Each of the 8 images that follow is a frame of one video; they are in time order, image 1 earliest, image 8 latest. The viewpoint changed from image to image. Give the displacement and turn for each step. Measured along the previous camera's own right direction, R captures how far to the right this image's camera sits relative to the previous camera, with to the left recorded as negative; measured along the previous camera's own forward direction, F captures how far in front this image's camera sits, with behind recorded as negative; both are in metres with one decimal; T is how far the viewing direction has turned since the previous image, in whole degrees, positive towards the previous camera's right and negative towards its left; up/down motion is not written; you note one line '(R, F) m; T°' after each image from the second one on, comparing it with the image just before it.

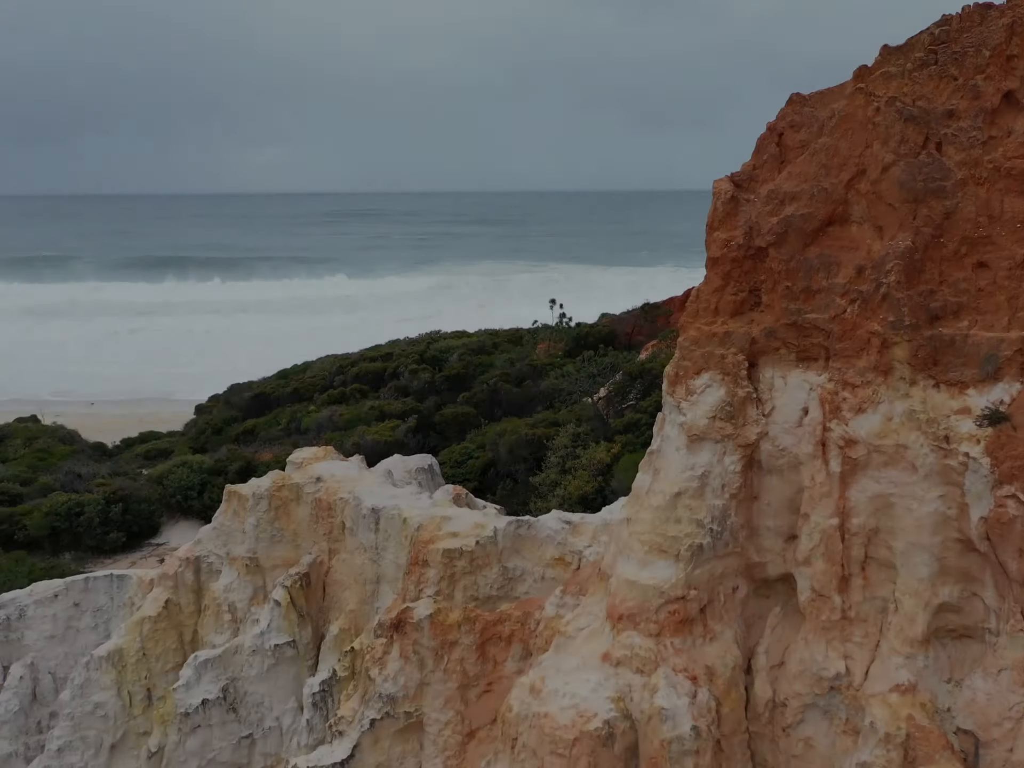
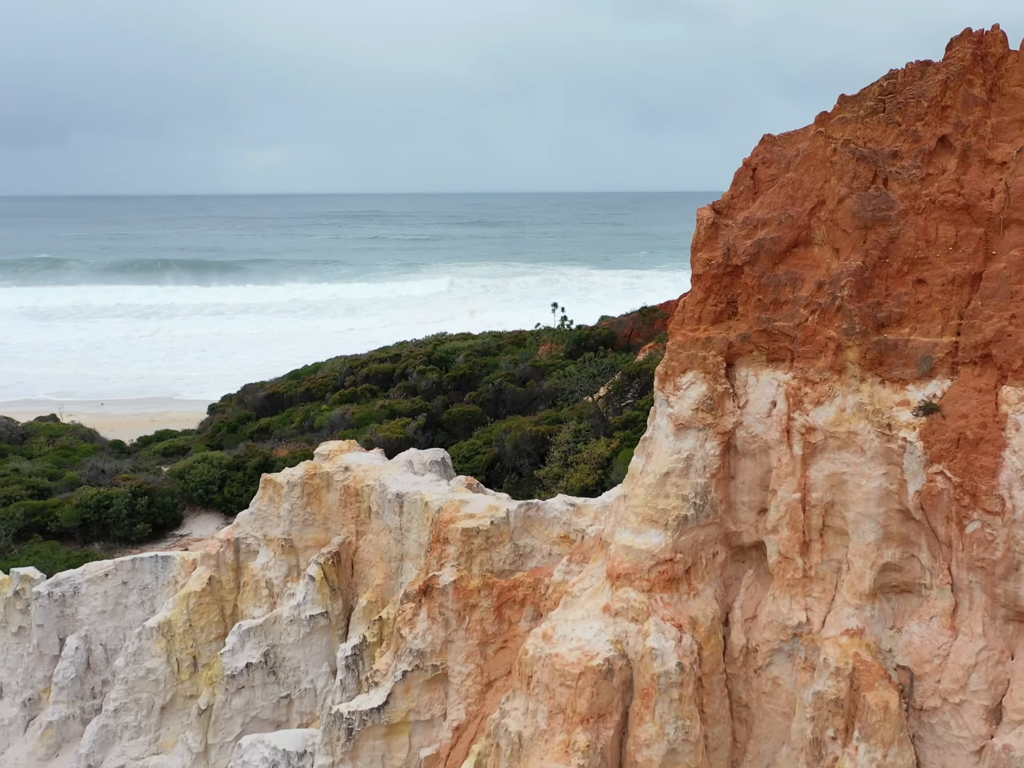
(-0.1, -1.0) m; 0°
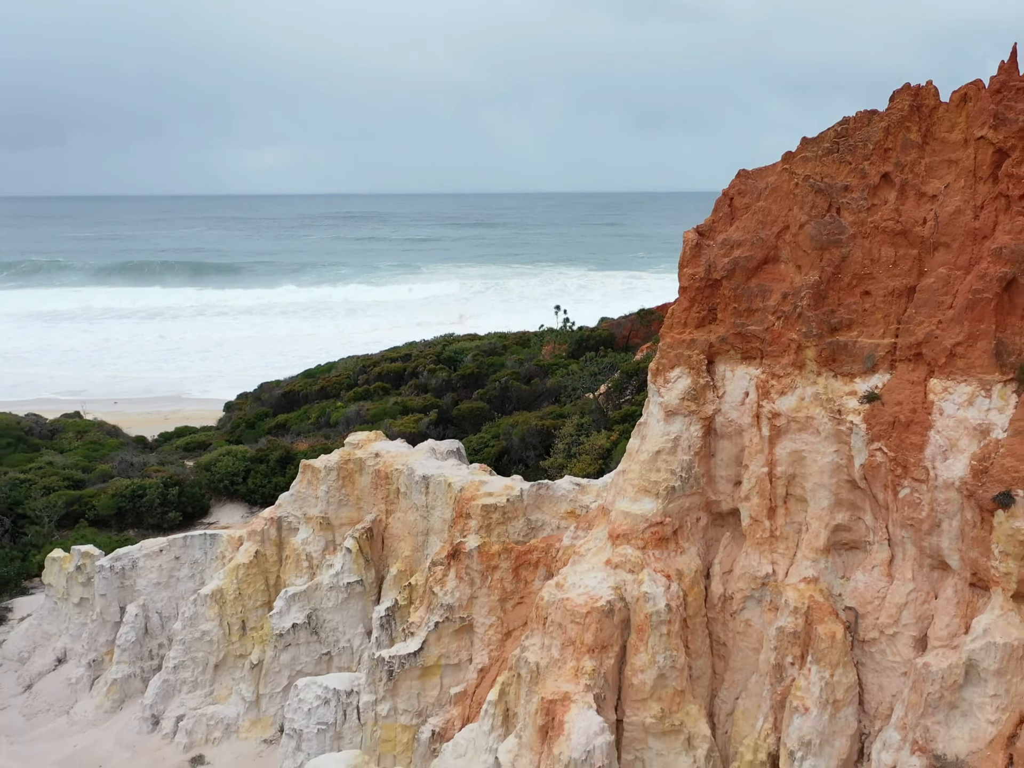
(-0.2, -1.3) m; 0°
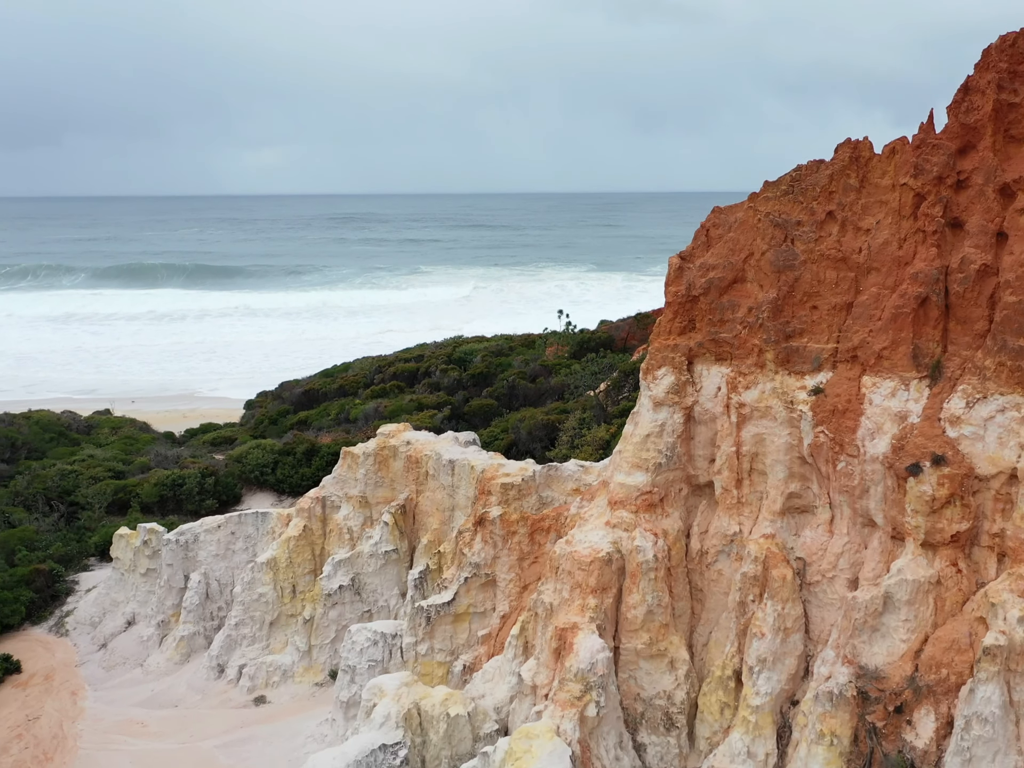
(-0.2, -1.8) m; 0°
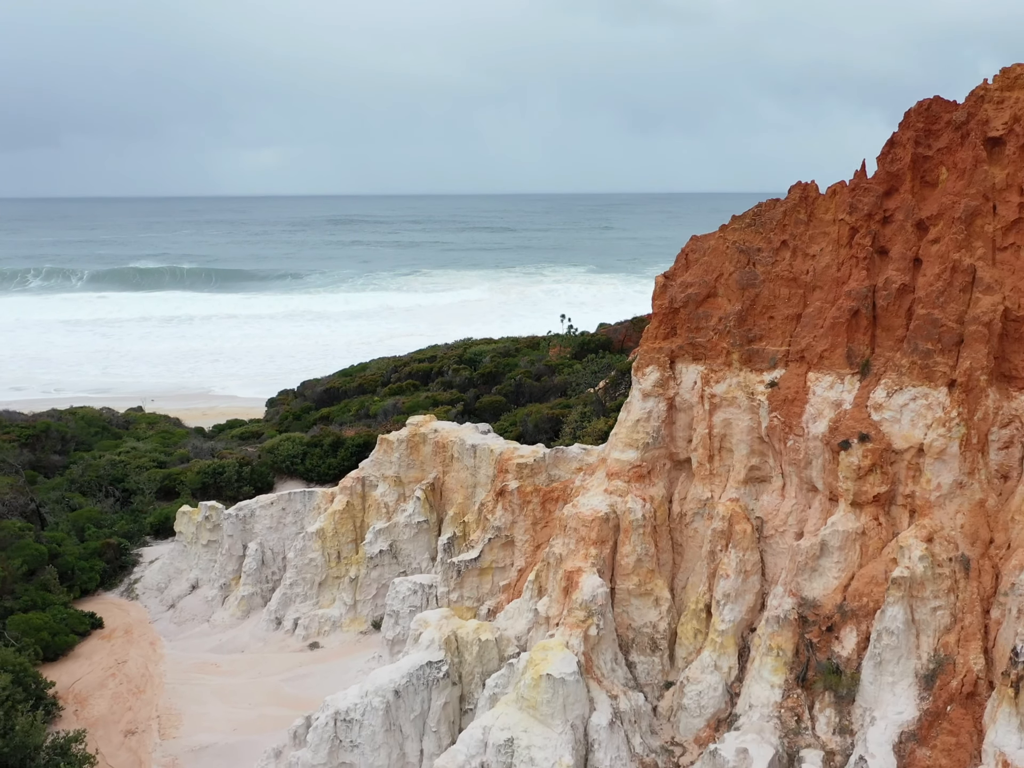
(-0.2, -2.2) m; 0°
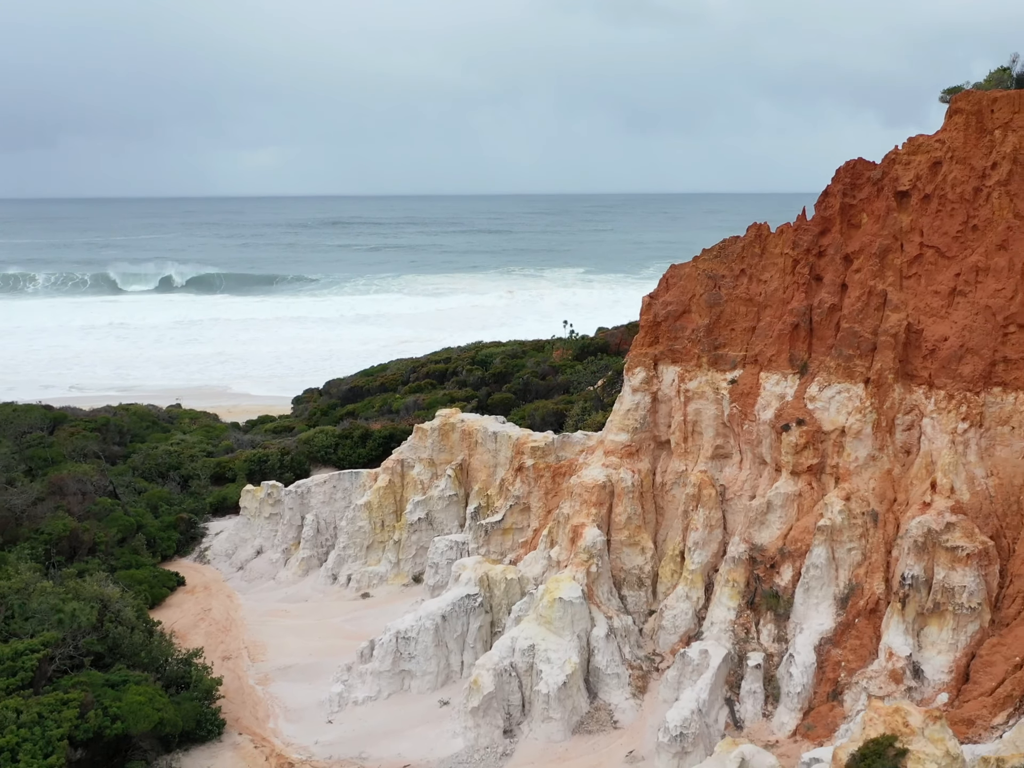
(-0.3, -3.1) m; 0°
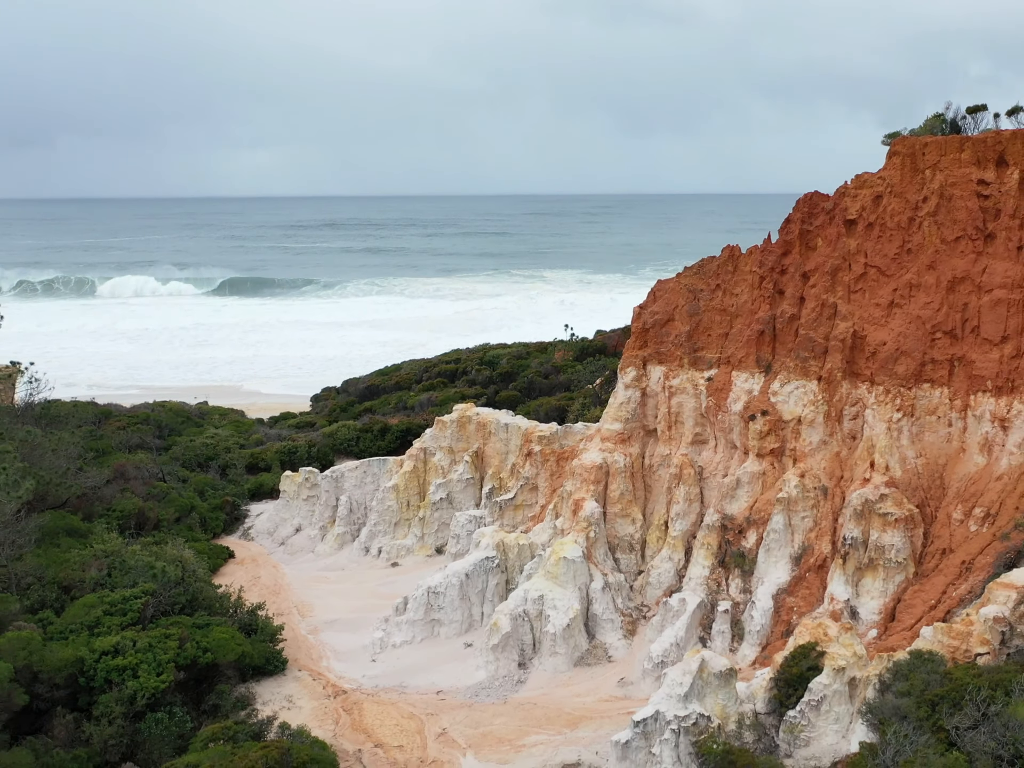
(-0.2, -2.6) m; 0°
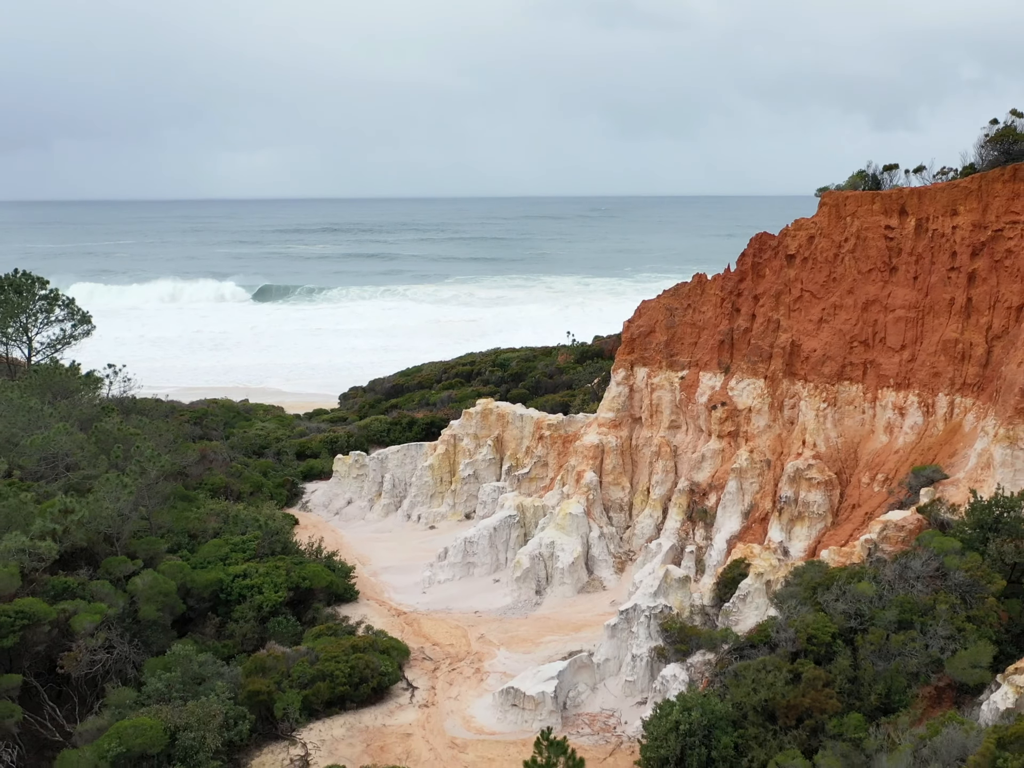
(-0.5, -4.8) m; 0°
